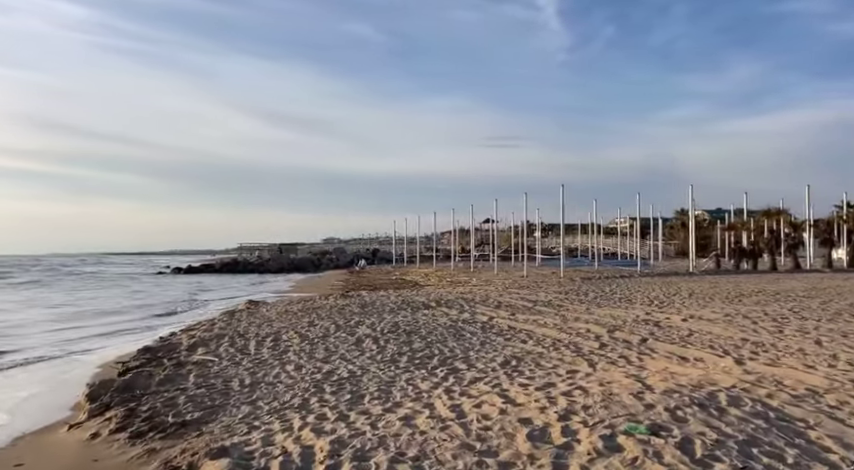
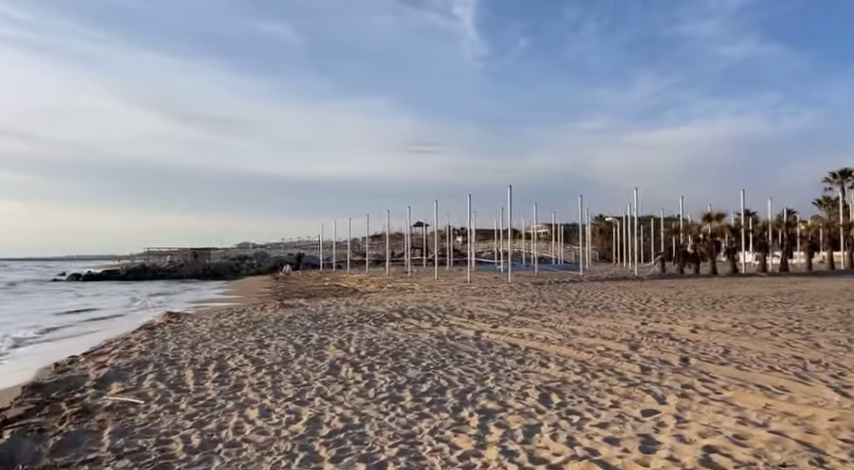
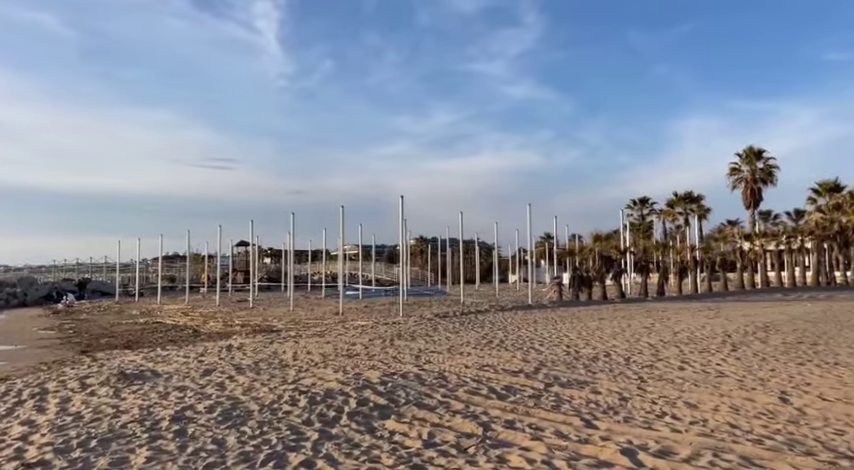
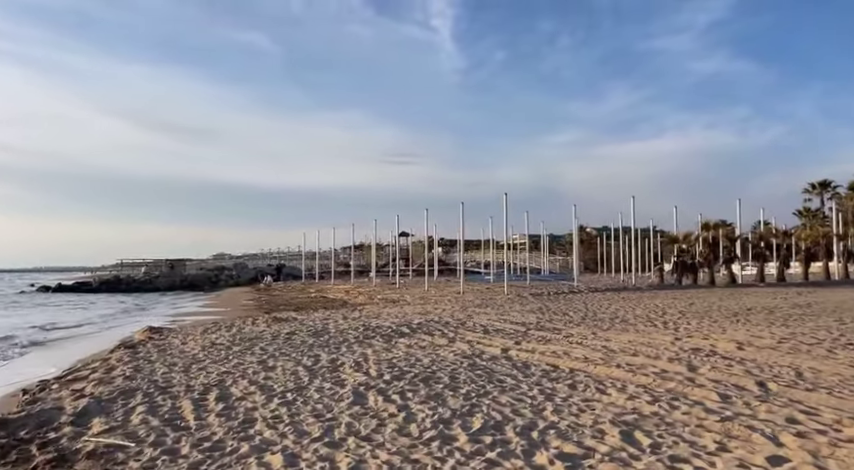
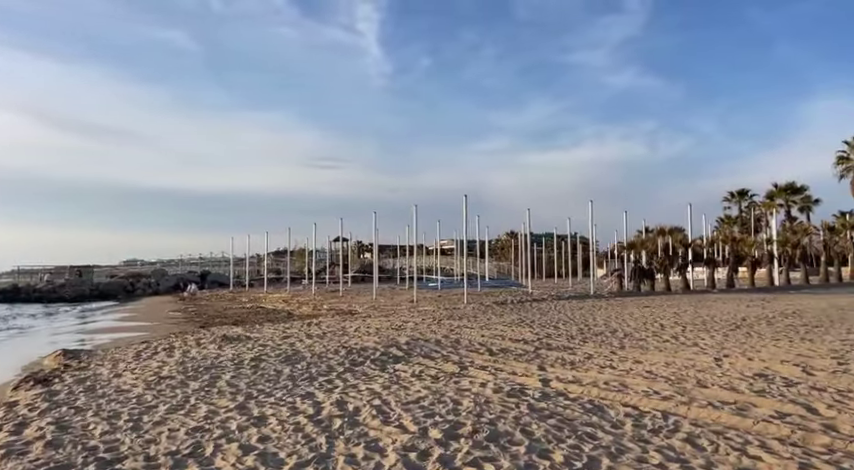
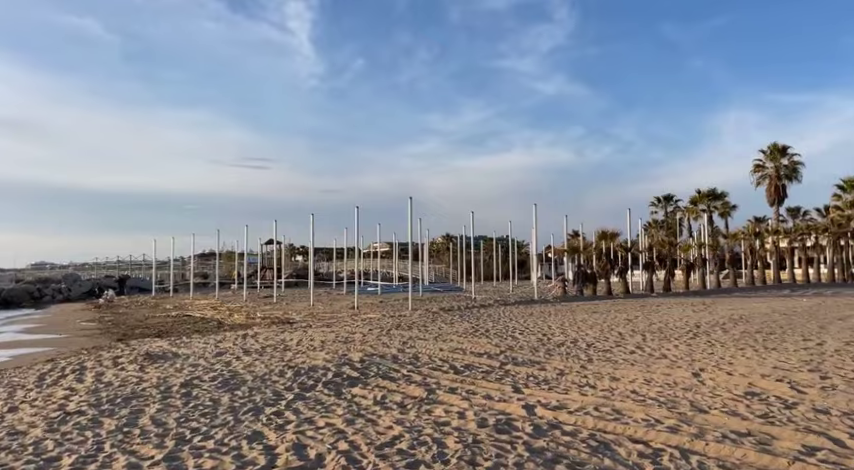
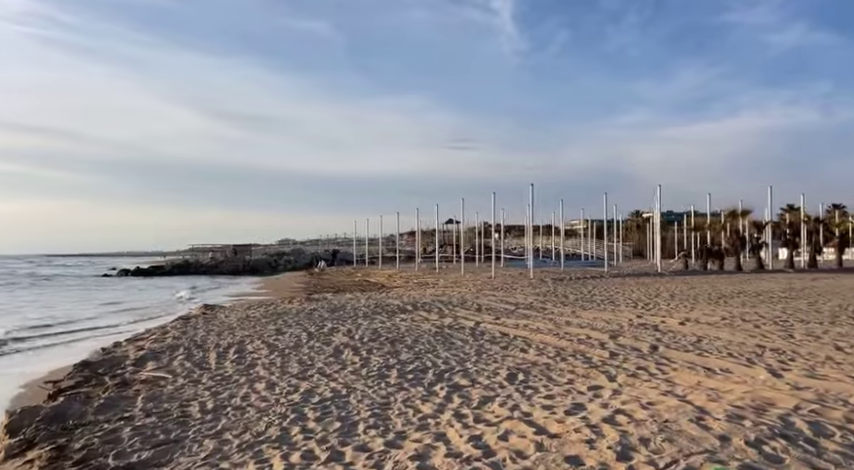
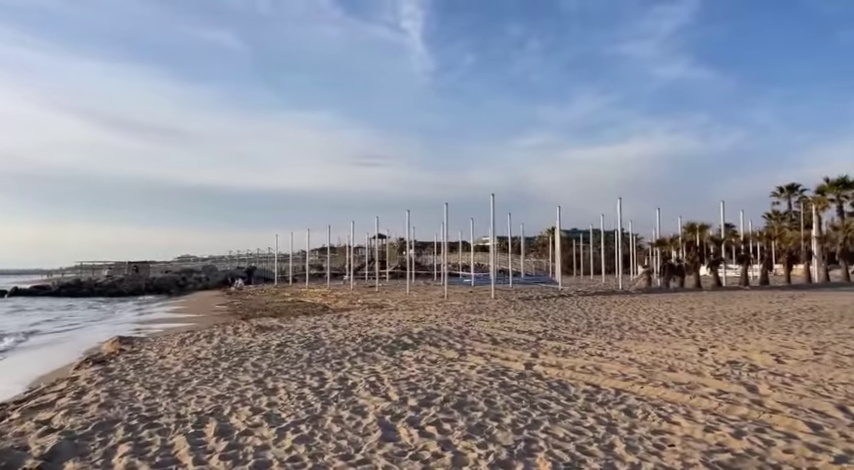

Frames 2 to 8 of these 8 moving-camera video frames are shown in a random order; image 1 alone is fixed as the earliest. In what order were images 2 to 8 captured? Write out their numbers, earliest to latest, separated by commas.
7, 2, 4, 8, 5, 6, 3
